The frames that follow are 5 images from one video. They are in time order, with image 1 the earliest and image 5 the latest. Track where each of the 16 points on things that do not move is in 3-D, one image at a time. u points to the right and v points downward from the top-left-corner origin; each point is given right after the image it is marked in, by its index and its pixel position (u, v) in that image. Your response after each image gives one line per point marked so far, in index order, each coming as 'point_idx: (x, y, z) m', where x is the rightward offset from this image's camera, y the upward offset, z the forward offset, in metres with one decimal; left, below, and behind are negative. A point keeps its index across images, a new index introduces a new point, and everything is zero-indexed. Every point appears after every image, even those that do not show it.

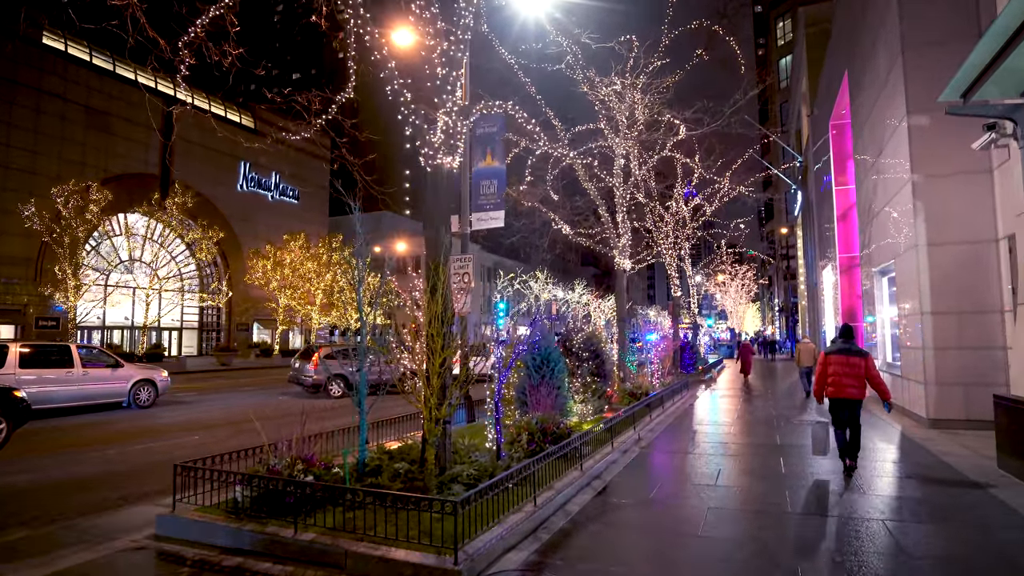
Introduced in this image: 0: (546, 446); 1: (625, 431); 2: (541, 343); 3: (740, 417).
0: (+0.5, -2.1, +8.4) m
1: (+2.0, -2.5, +11.1) m
2: (+0.5, -0.9, +10.4) m
3: (+4.9, -2.8, +13.4) m
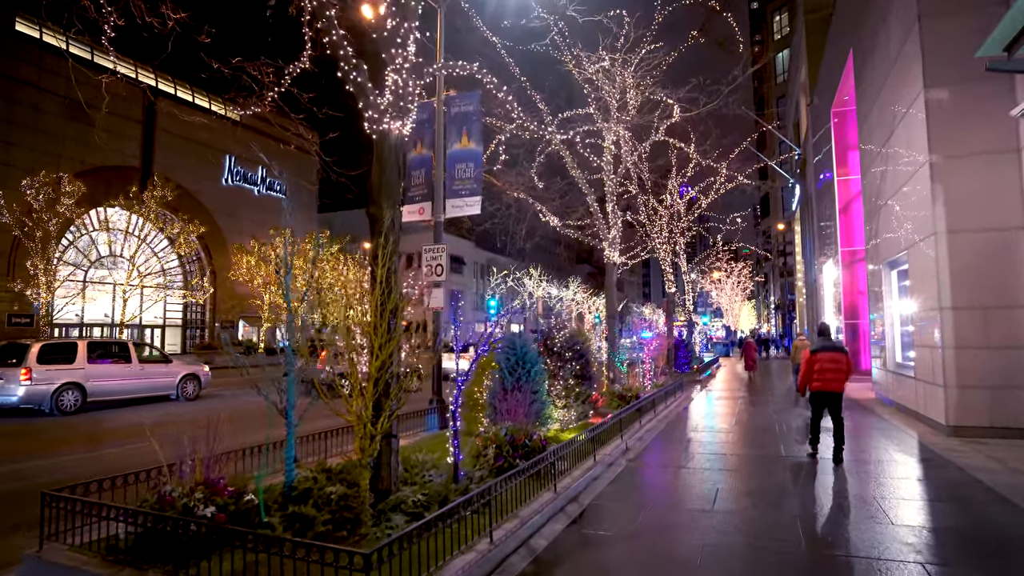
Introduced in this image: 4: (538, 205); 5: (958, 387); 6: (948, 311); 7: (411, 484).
0: (+0.1, -2.0, +7.2) m
1: (+1.6, -2.4, +9.9) m
2: (+0.1, -0.8, +9.3) m
3: (+4.4, -2.7, +12.2) m
4: (+0.7, +2.3, +17.3) m
5: (+7.2, -1.6, +10.1) m
6: (+7.1, -0.4, +10.3) m
7: (-1.0, -2.0, +6.3) m
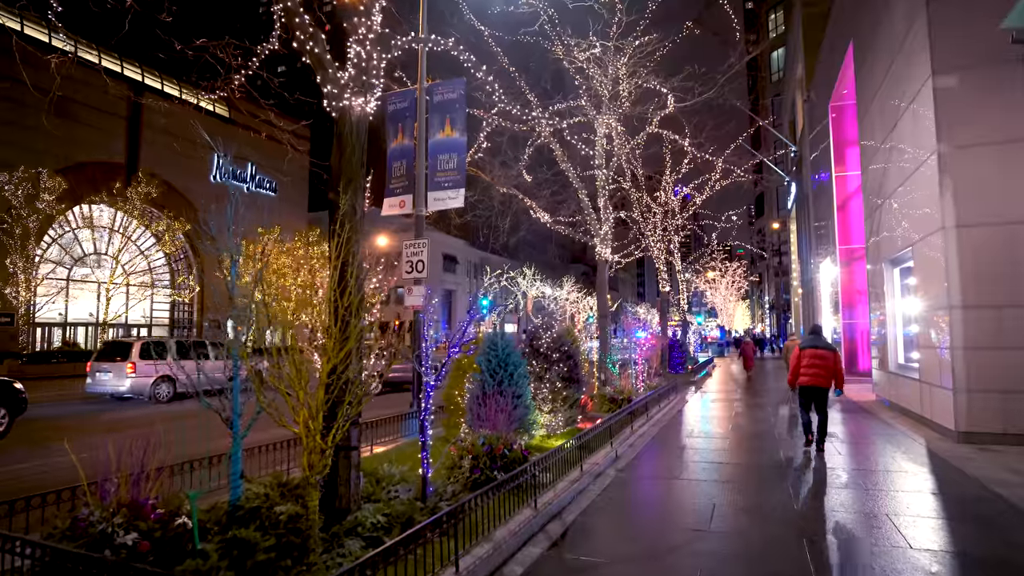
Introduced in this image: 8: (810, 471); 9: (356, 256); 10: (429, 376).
0: (-0.2, -2.0, +6.6) m
1: (+1.3, -2.3, +9.3) m
2: (-0.2, -0.7, +8.6) m
3: (+4.1, -2.6, +11.6) m
4: (+0.4, +2.3, +16.6) m
5: (+6.9, -1.6, +9.5) m
6: (+6.9, -0.3, +9.7) m
7: (-1.2, -1.9, +5.6) m
8: (+3.8, -2.4, +8.1) m
9: (-1.4, +0.3, +5.6) m
10: (-0.9, -1.0, +7.0) m
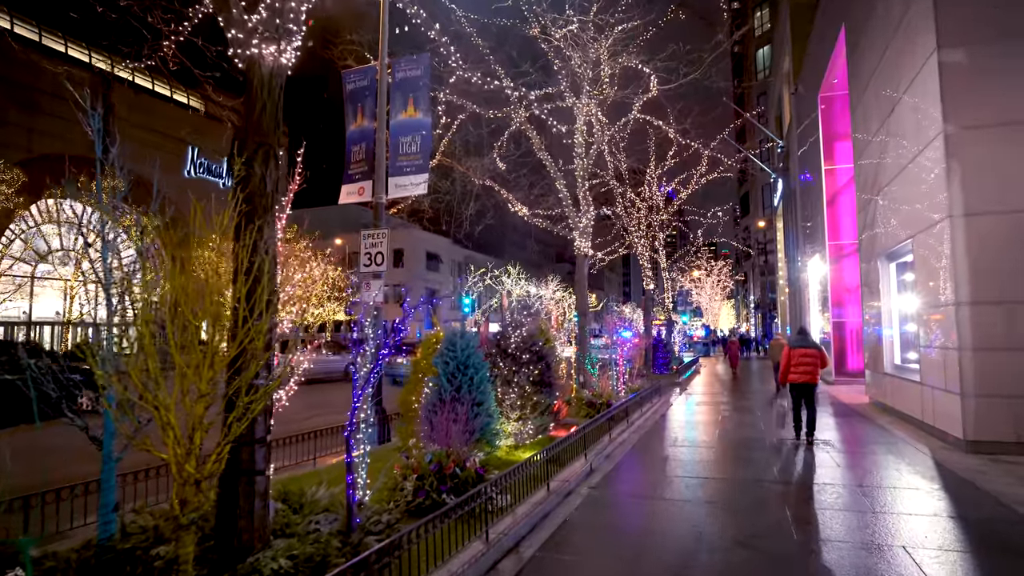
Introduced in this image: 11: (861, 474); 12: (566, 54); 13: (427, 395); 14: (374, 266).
0: (-0.6, -1.9, +5.6) m
1: (+0.8, -2.3, +8.3) m
2: (-0.7, -0.6, +7.6) m
3: (+3.6, -2.5, +10.7) m
4: (-0.3, +2.4, +15.6) m
5: (+6.4, -1.5, +8.7) m
6: (+6.4, -0.3, +8.8) m
7: (-1.7, -1.8, +4.6) m
8: (+3.4, -2.3, +7.2) m
9: (-1.8, +0.4, +4.6) m
10: (-1.4, -0.9, +6.0) m
11: (+4.4, -2.3, +7.8) m
12: (+1.2, +5.3, +14.2) m
13: (-1.0, -1.3, +7.5) m
14: (-2.2, +0.4, +10.0) m
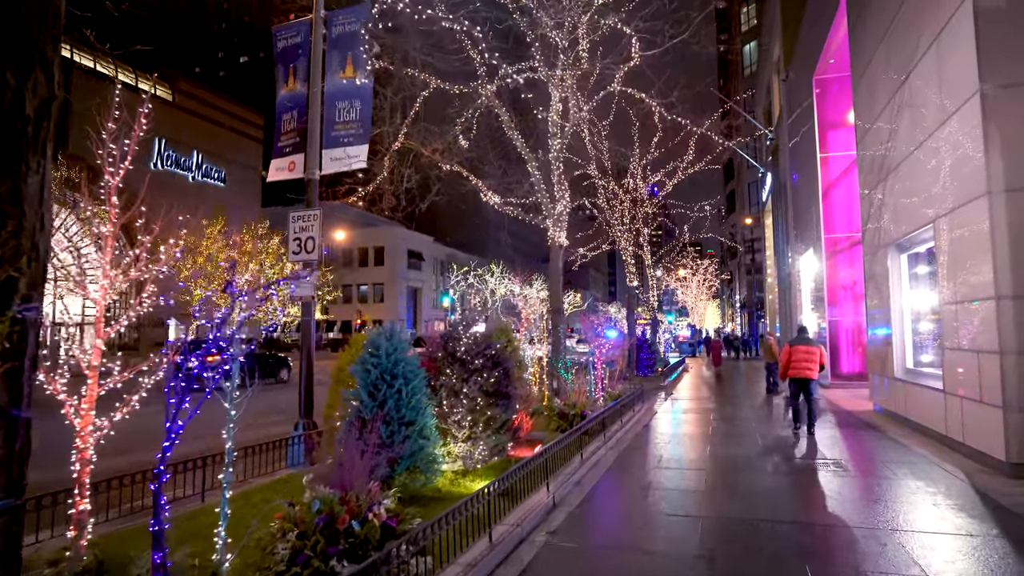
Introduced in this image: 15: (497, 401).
0: (-1.1, -1.8, +4.0) m
1: (+0.2, -2.2, +6.7) m
2: (-1.2, -0.5, +6.0) m
3: (+3.0, -2.4, +9.2) m
4: (-1.0, +2.5, +14.0) m
5: (+5.8, -1.4, +7.2) m
6: (+5.8, -0.2, +7.4) m
7: (-2.2, -1.7, +3.0) m
8: (+2.8, -2.2, +5.6) m
9: (-2.3, +0.5, +3.0) m
10: (-1.9, -0.8, +4.3) m
11: (+3.8, -2.2, +6.3) m
12: (+0.5, +5.4, +12.6) m
13: (-1.6, -1.1, +5.9) m
14: (-2.8, +0.5, +8.3) m
15: (-0.2, -1.4, +8.0) m
